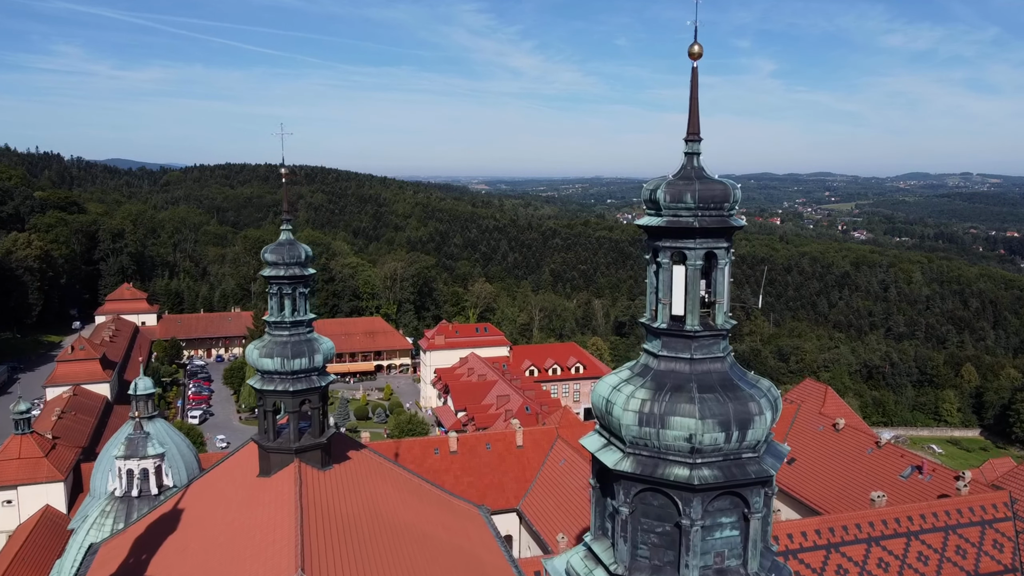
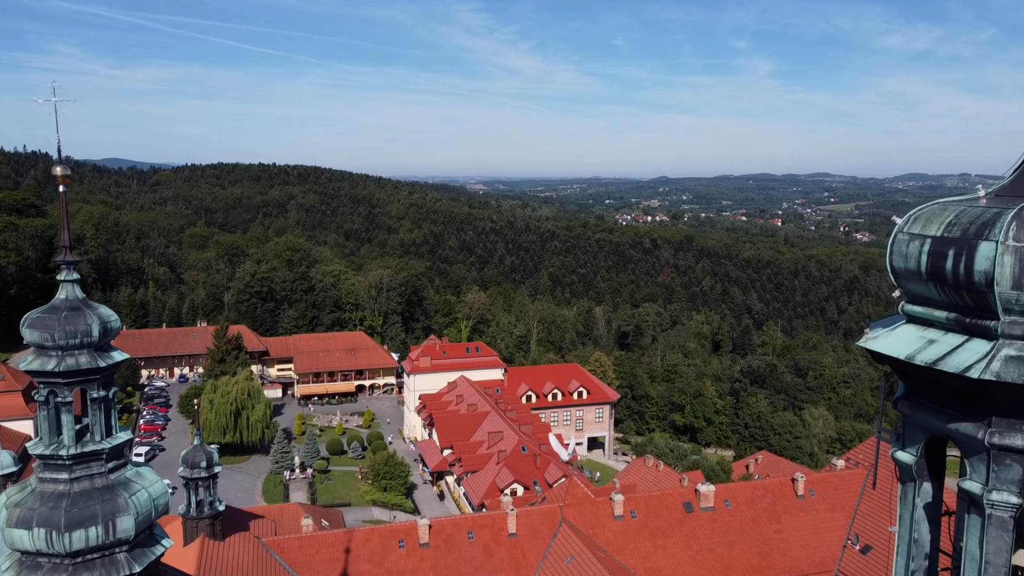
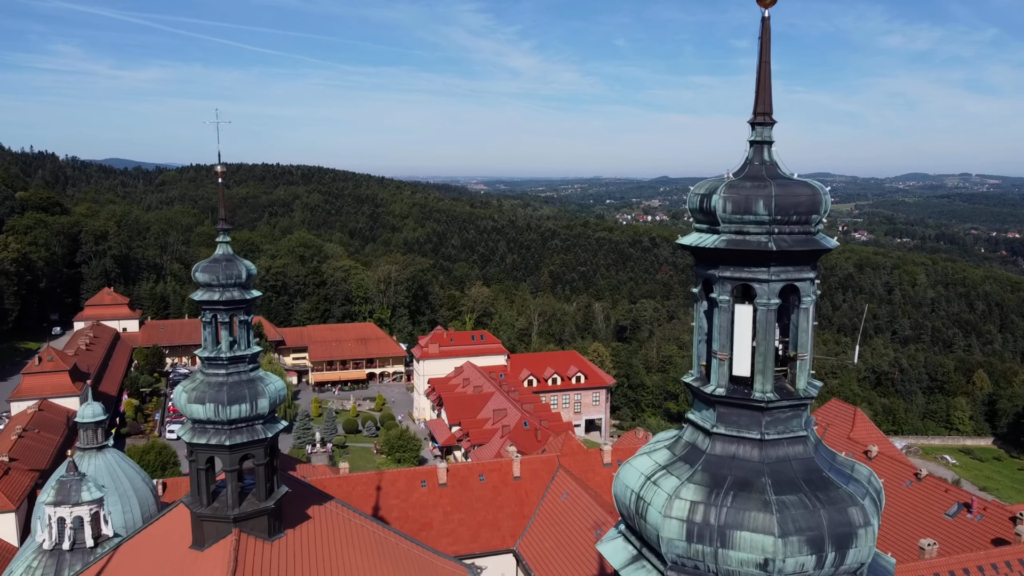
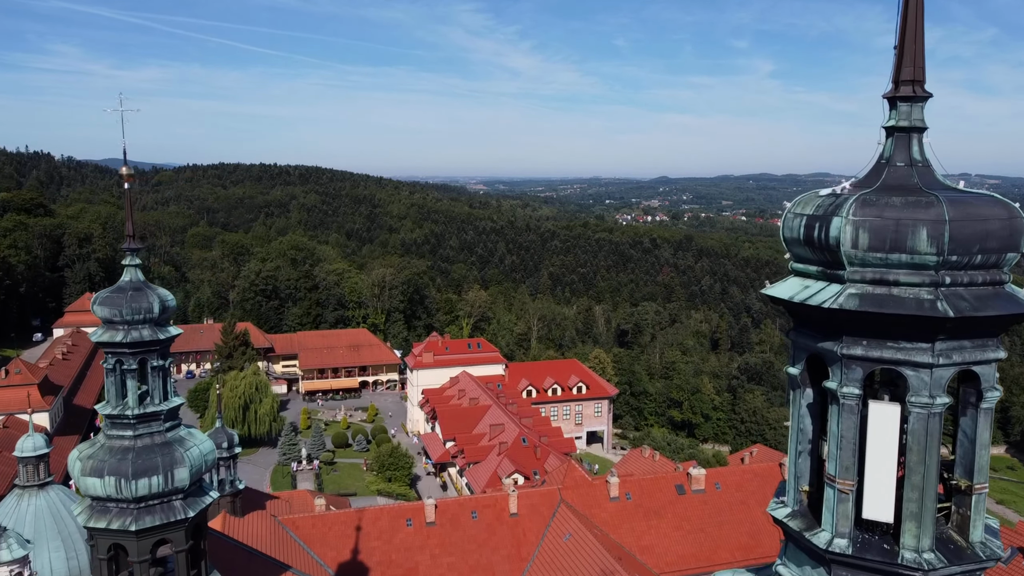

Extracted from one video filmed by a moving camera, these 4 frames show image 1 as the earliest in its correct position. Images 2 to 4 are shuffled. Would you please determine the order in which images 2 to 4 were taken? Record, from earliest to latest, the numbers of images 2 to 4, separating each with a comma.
3, 4, 2
